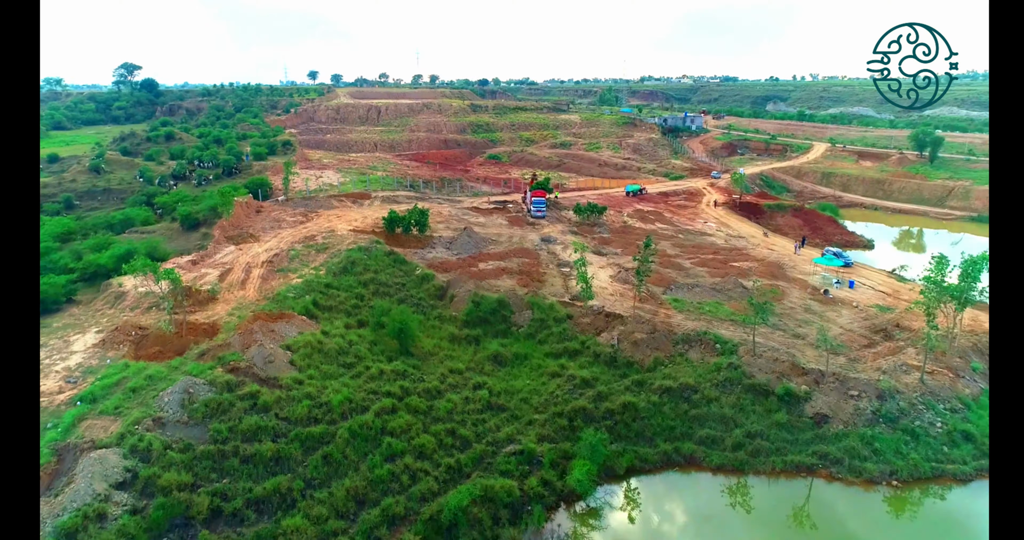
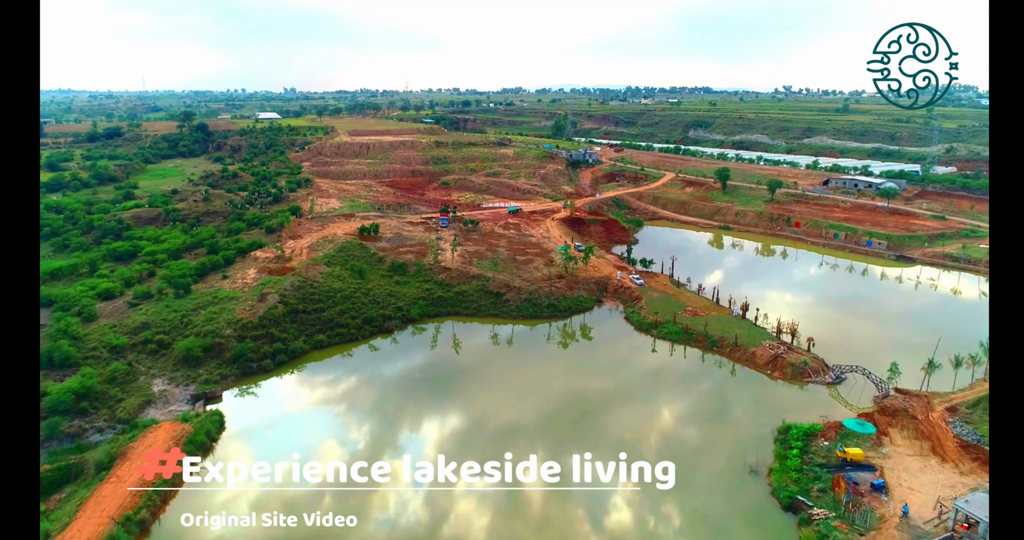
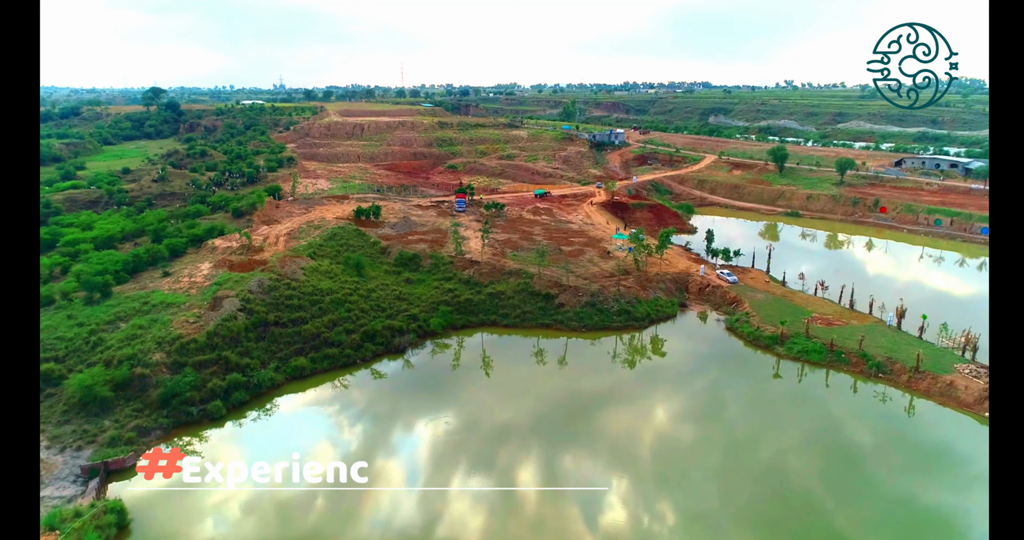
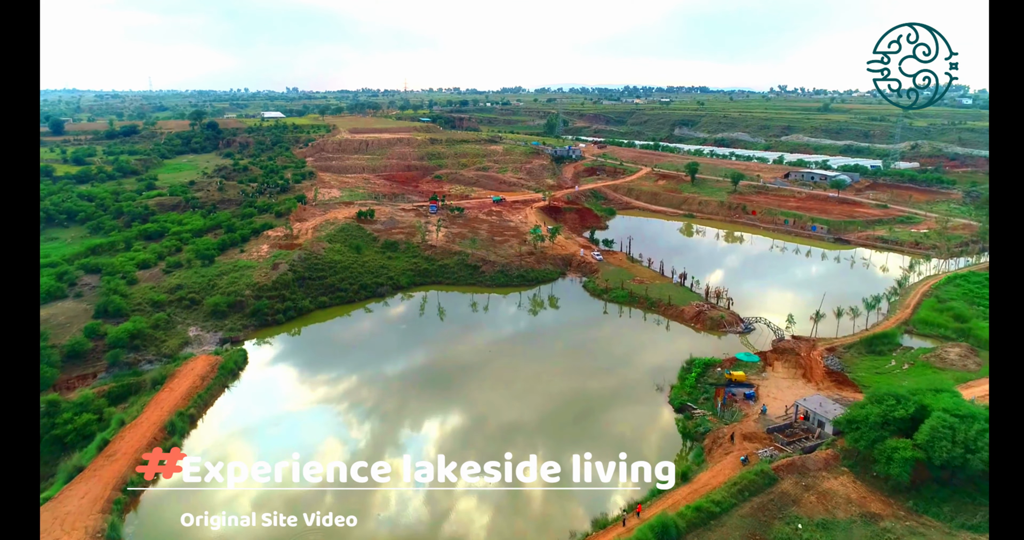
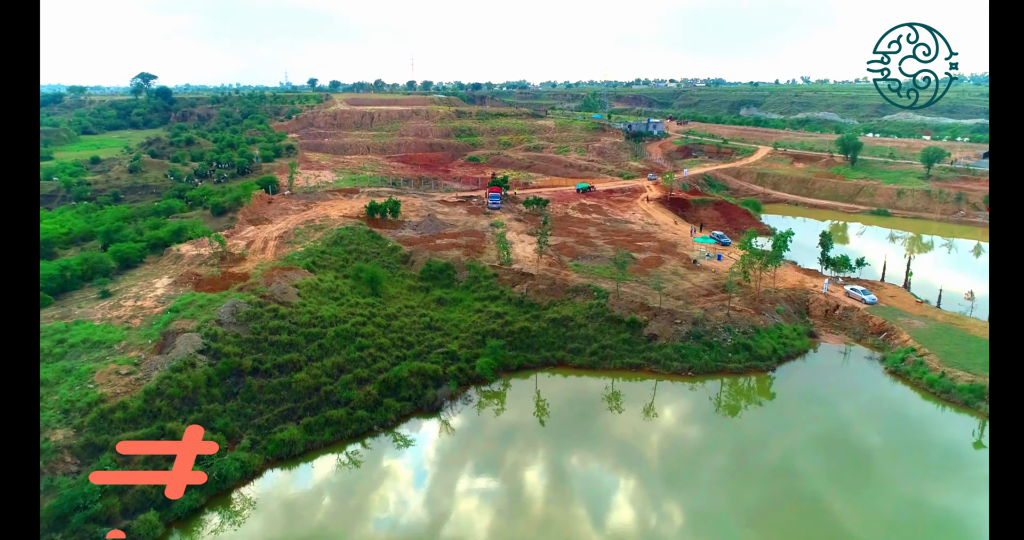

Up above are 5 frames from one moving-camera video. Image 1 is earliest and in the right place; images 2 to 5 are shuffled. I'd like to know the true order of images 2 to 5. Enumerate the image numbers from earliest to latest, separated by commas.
5, 3, 2, 4
